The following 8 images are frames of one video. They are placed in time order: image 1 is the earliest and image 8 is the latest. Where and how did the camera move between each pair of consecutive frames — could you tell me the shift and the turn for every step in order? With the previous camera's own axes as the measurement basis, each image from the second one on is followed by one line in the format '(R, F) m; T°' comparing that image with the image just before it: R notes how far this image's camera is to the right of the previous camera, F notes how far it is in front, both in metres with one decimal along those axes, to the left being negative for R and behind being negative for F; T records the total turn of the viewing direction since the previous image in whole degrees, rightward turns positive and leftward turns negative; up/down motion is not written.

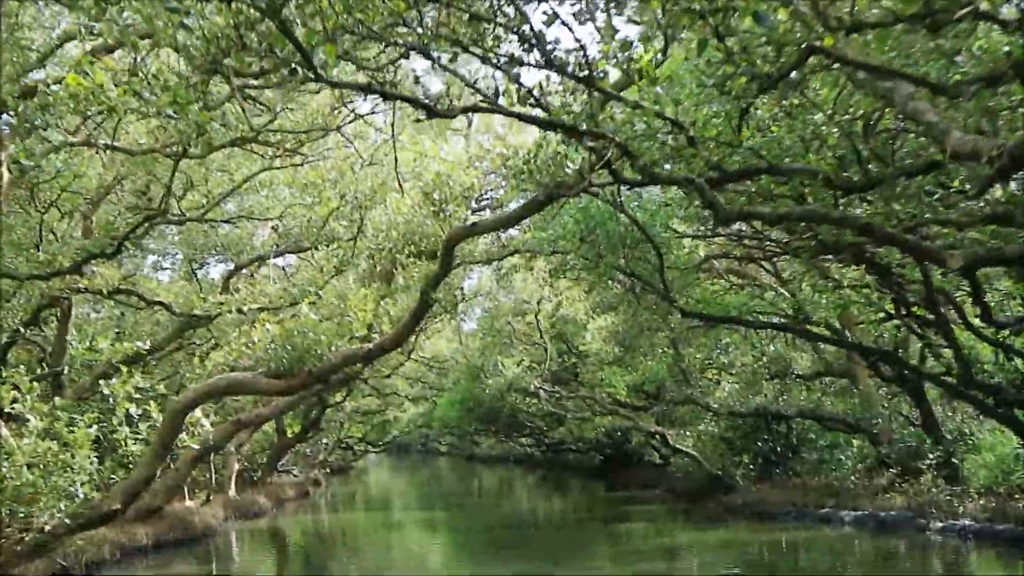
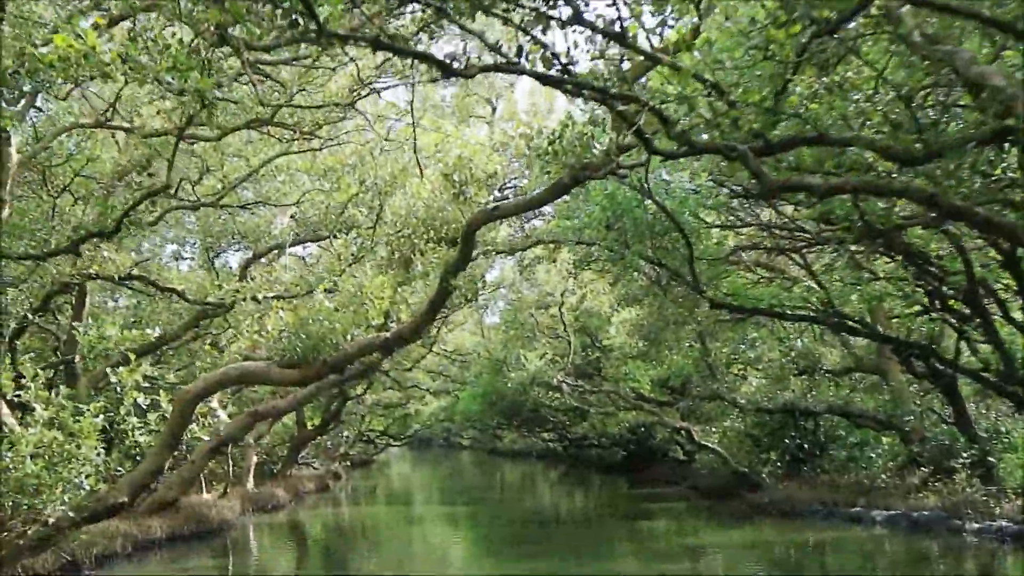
(0.0, +0.5) m; -1°
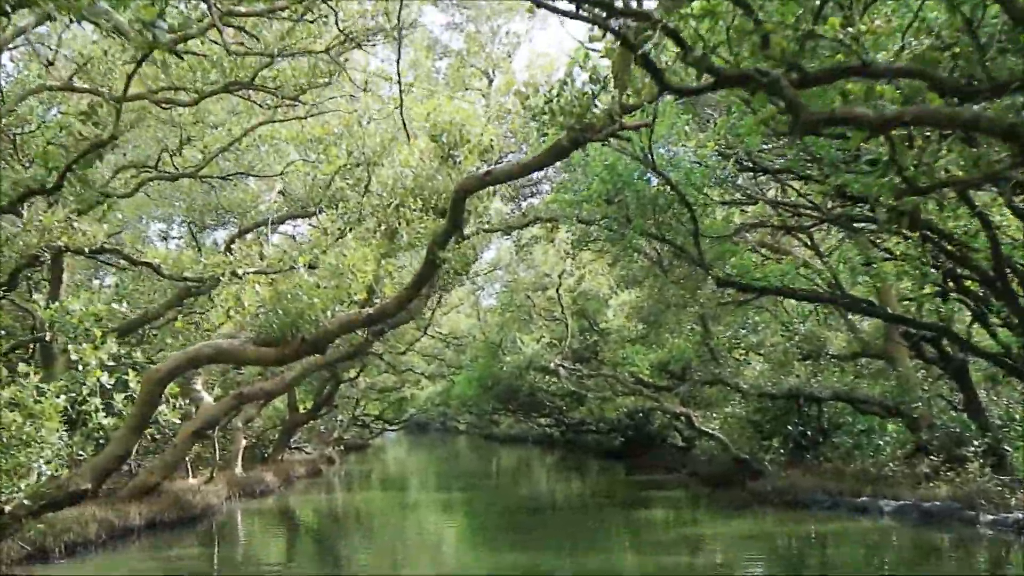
(0.0, +0.7) m; 0°
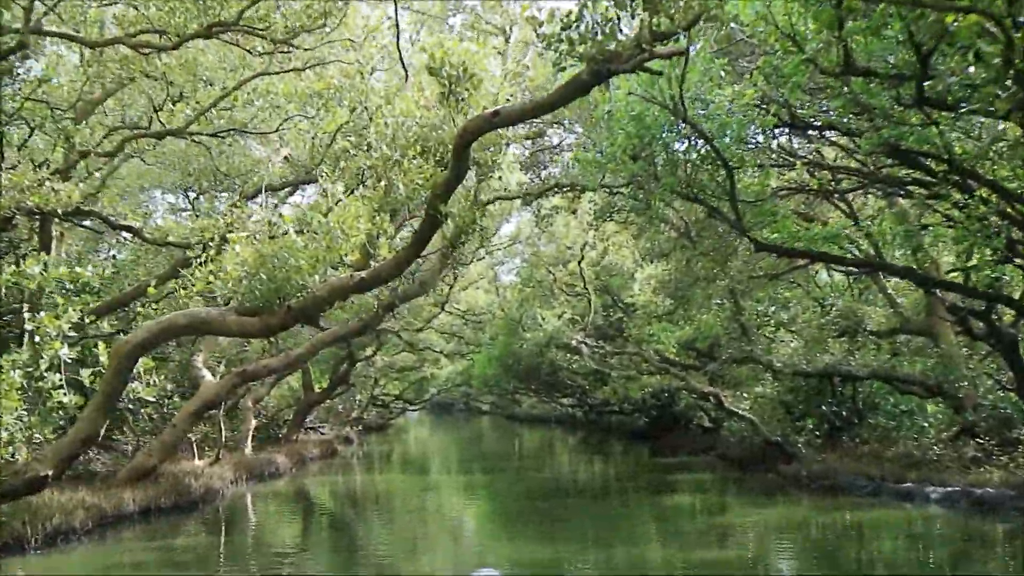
(+0.1, +1.2) m; -1°
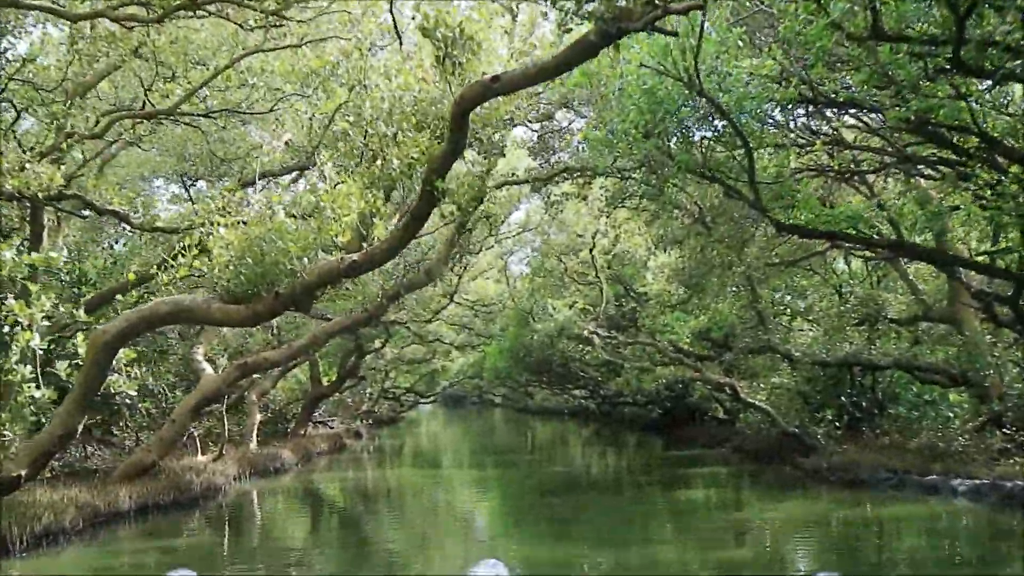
(0.0, +0.6) m; -1°
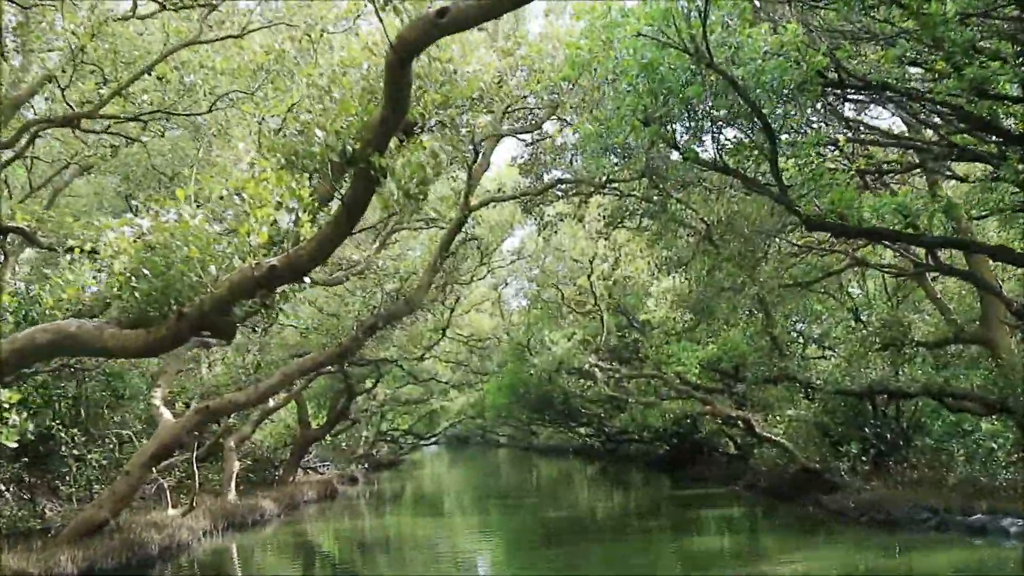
(+0.2, +1.8) m; 0°
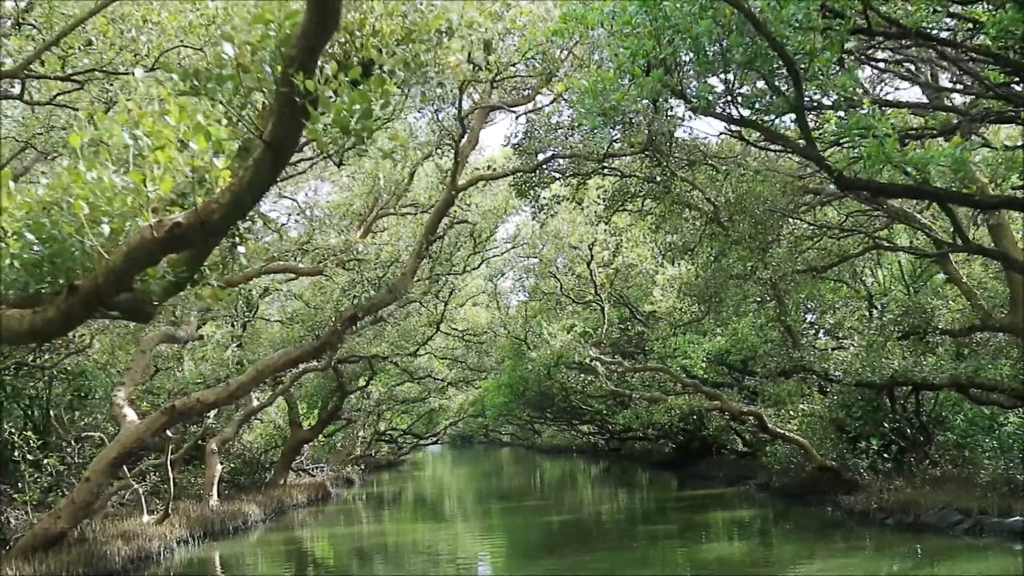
(+0.1, +1.3) m; 0°
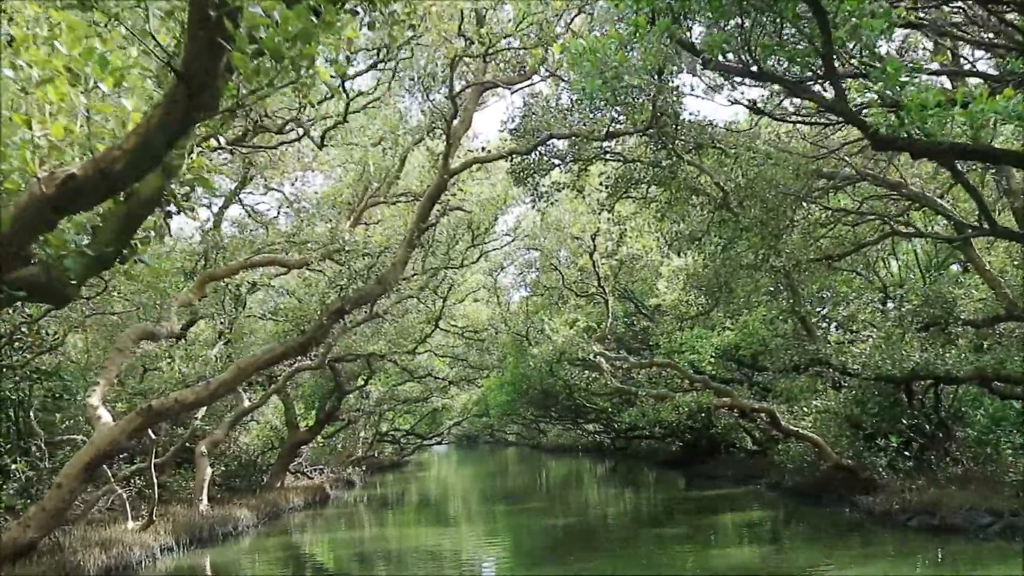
(+0.1, +0.9) m; 0°
